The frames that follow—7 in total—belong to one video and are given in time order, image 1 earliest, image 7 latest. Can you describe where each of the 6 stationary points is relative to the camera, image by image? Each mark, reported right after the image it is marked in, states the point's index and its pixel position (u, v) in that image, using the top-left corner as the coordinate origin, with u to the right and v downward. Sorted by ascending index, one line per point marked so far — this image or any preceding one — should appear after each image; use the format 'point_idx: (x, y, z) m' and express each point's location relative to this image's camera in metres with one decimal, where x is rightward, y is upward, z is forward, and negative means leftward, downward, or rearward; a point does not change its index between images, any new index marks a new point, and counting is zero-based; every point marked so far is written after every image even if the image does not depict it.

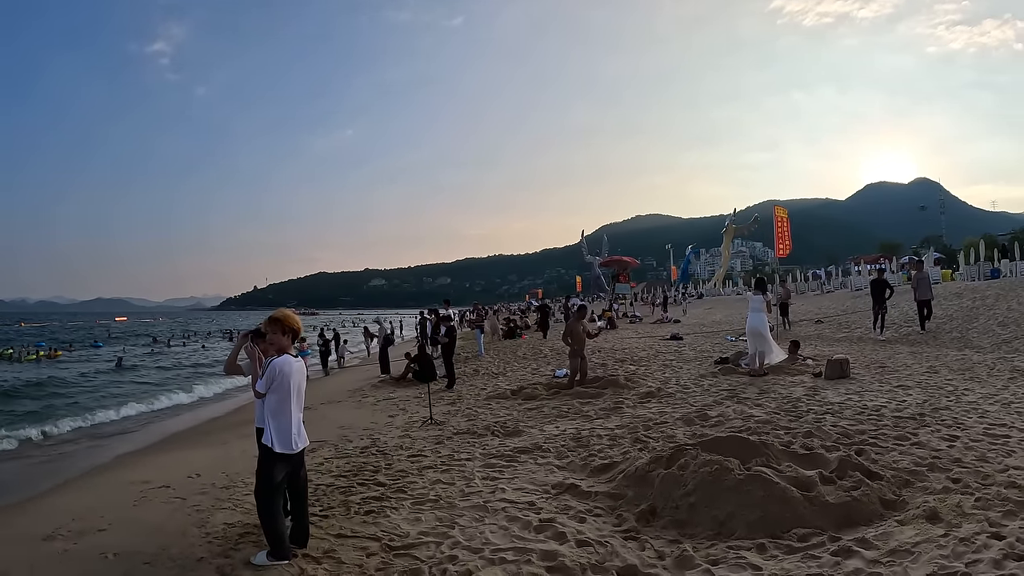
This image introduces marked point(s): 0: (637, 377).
0: (+2.4, -1.6, +10.4) m
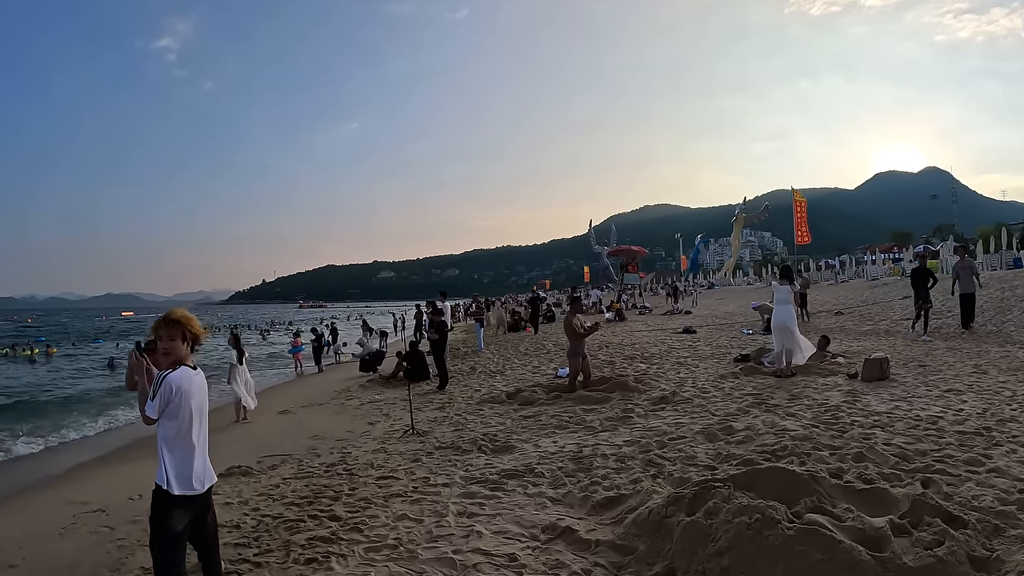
0: (+2.3, -1.5, +9.3) m
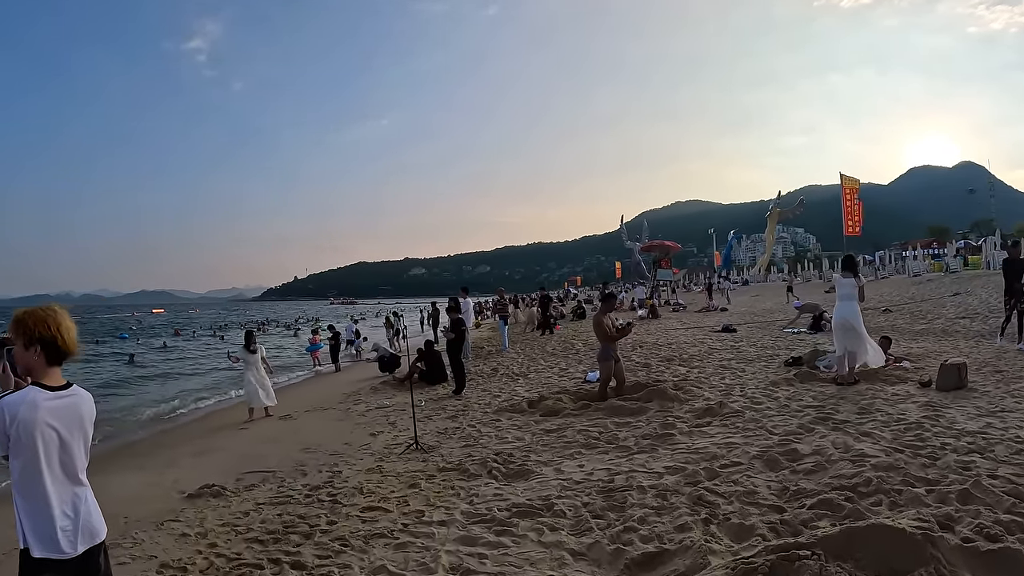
0: (+2.6, -1.4, +8.2) m
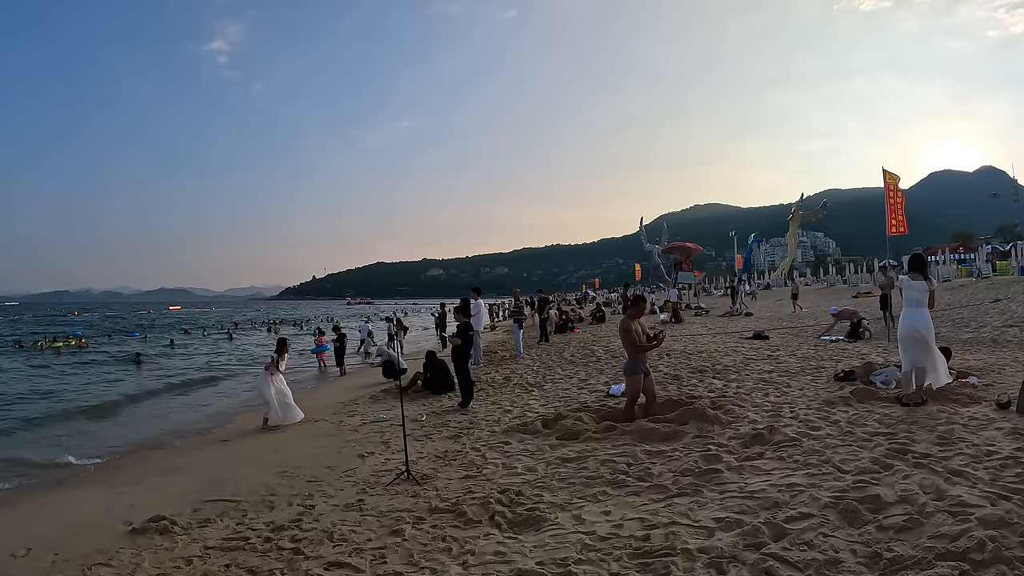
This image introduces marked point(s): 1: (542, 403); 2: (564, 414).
0: (+2.8, -1.4, +7.1) m
1: (+0.4, -1.6, +7.9) m
2: (+0.6, -1.5, +6.7) m
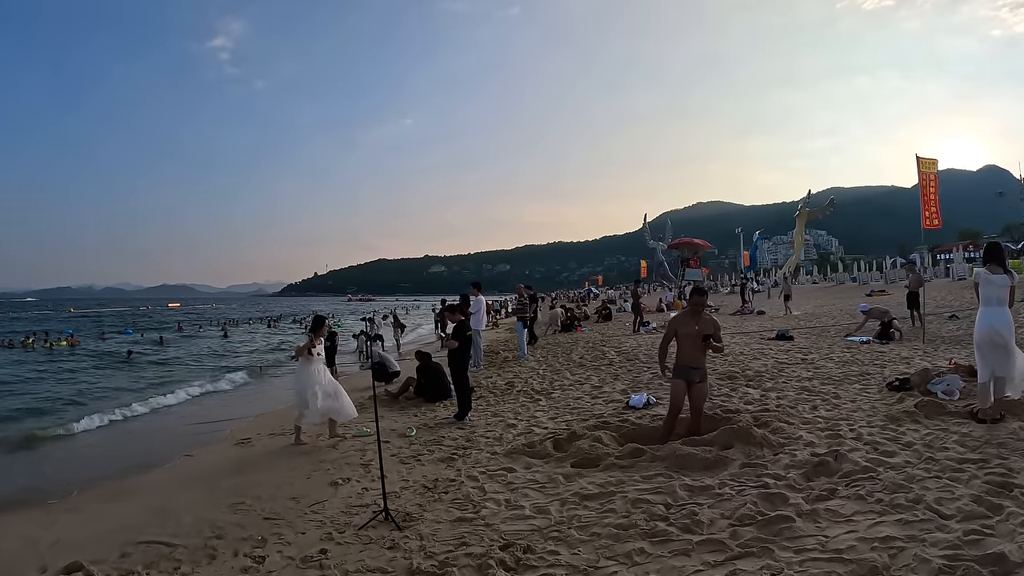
0: (+2.8, -1.4, +6.0) m
1: (+0.5, -1.6, +6.8) m
2: (+0.7, -1.5, +5.6) m
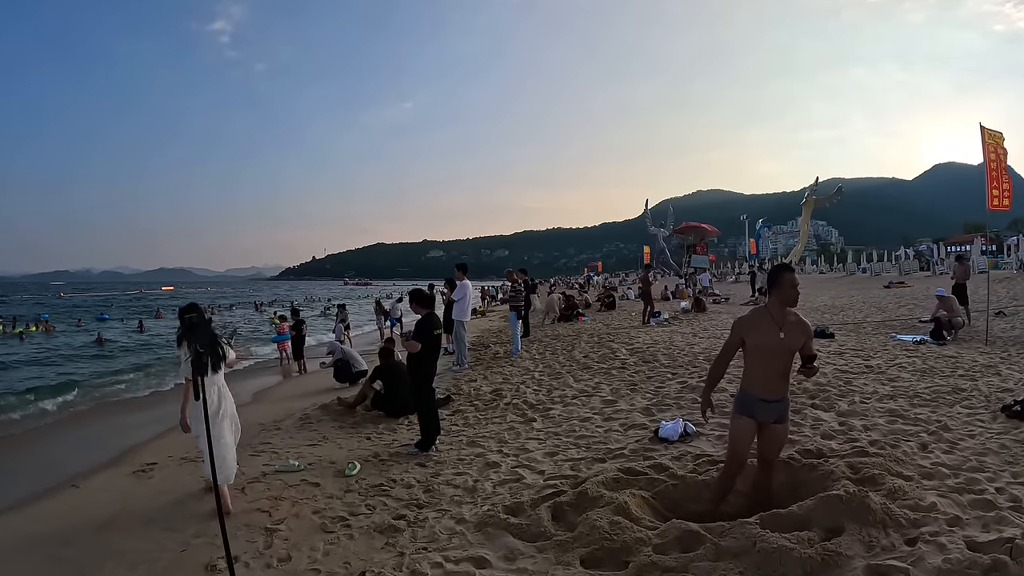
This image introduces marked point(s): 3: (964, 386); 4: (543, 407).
0: (+2.7, -1.3, +4.1) m
1: (+0.3, -1.4, +4.9) m
2: (+0.5, -1.3, +3.7) m
3: (+5.5, -1.2, +6.8) m
4: (+0.4, -1.4, +6.4) m
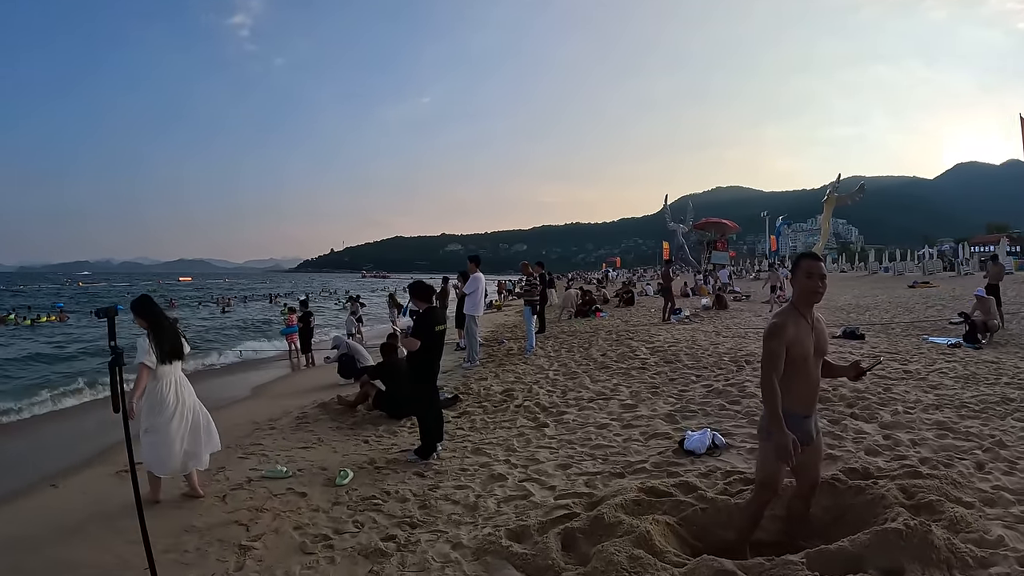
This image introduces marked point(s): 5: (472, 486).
0: (+2.7, -1.3, +3.6) m
1: (+0.4, -1.4, +4.4) m
2: (+0.5, -1.3, +3.3) m
3: (+5.6, -1.2, +6.2) m
4: (+0.5, -1.3, +5.9) m
5: (-0.3, -1.4, +4.1) m
